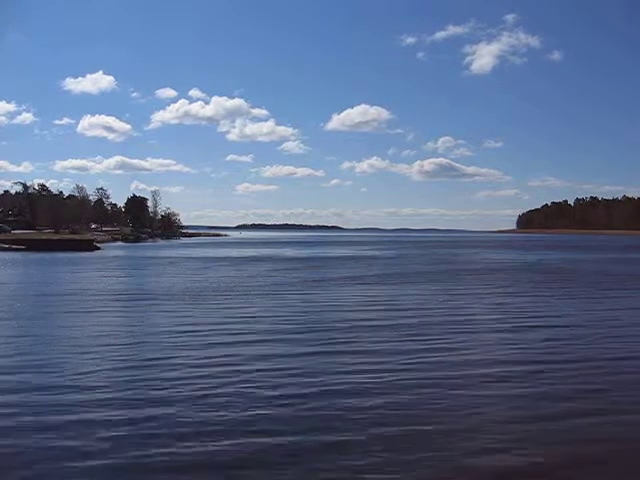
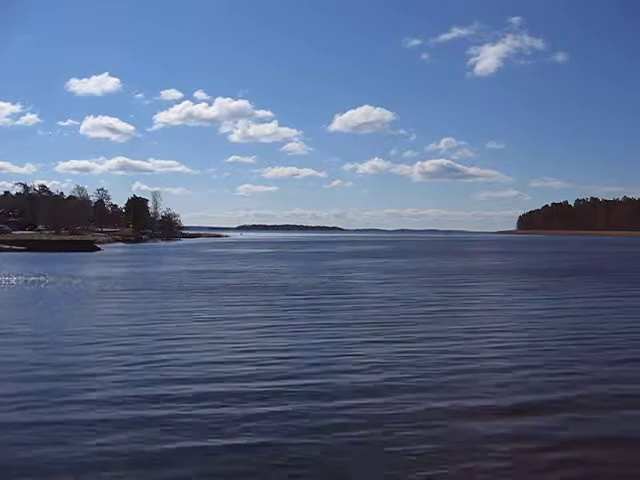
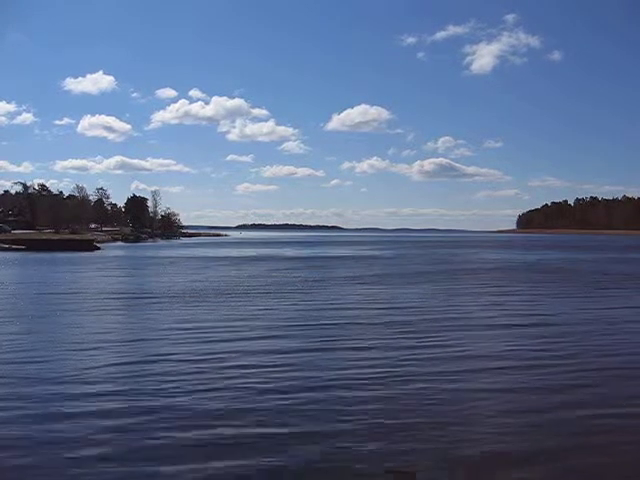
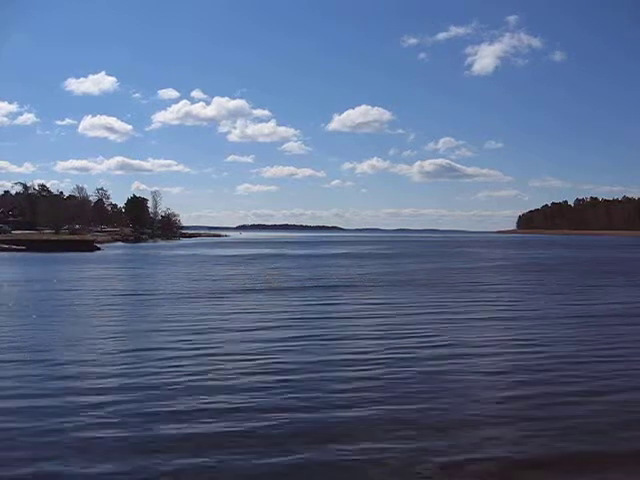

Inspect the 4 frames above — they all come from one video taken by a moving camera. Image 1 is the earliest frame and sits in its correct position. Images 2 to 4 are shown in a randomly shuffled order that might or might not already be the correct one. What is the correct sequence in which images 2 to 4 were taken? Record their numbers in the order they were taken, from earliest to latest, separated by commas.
3, 4, 2
